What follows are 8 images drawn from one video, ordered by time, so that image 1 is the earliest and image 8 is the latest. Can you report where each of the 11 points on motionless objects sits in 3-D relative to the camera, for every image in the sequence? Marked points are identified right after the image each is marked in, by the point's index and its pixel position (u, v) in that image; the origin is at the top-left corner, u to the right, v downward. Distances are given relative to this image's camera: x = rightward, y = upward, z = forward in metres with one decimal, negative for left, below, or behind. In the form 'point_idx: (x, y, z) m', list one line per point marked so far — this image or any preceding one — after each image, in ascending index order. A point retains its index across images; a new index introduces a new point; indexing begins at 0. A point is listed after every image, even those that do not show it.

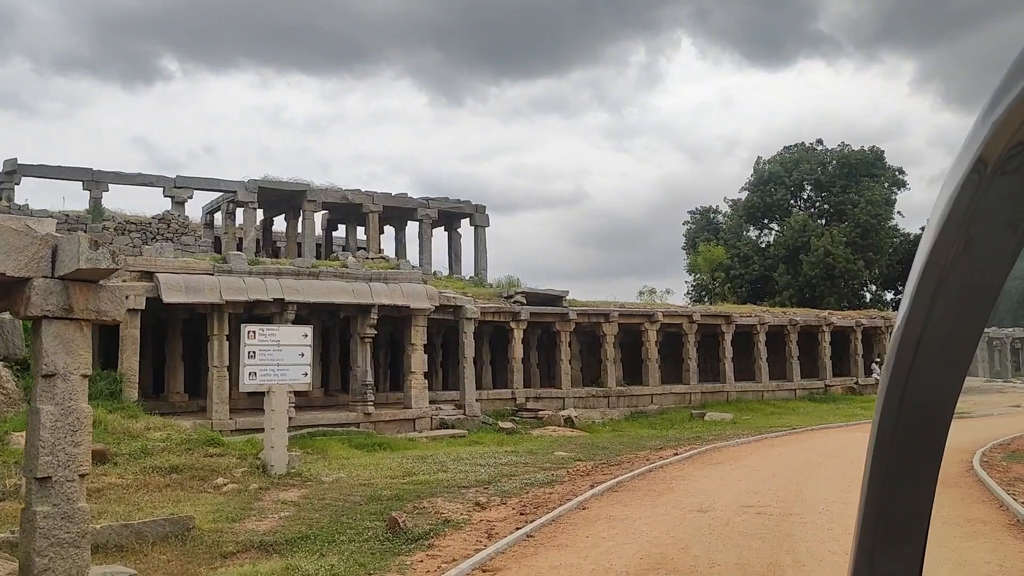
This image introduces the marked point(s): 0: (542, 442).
0: (+0.5, -2.5, +16.6) m
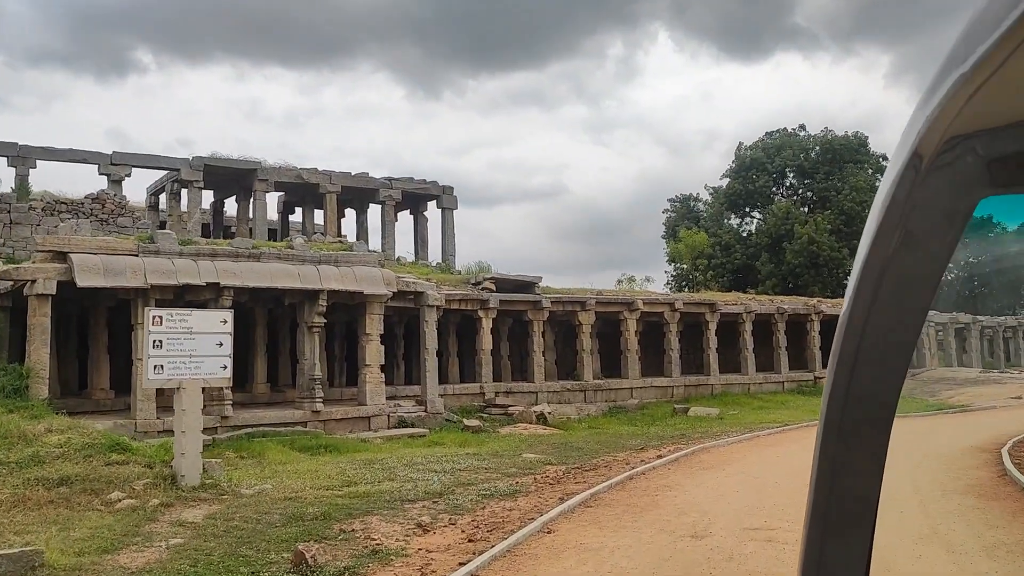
0: (0.0, -2.2, +14.9) m
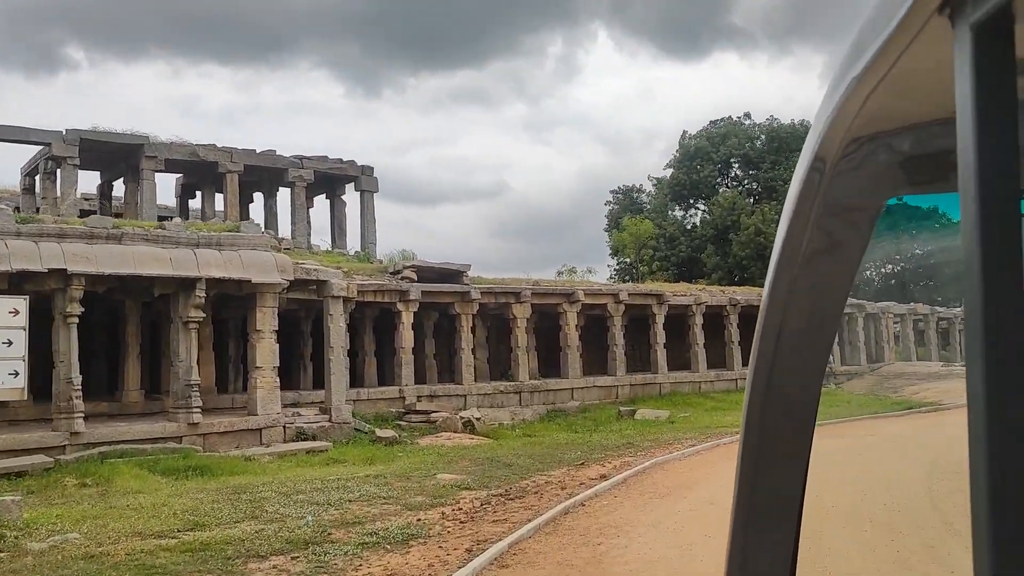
0: (-1.0, -2.1, +12.6) m
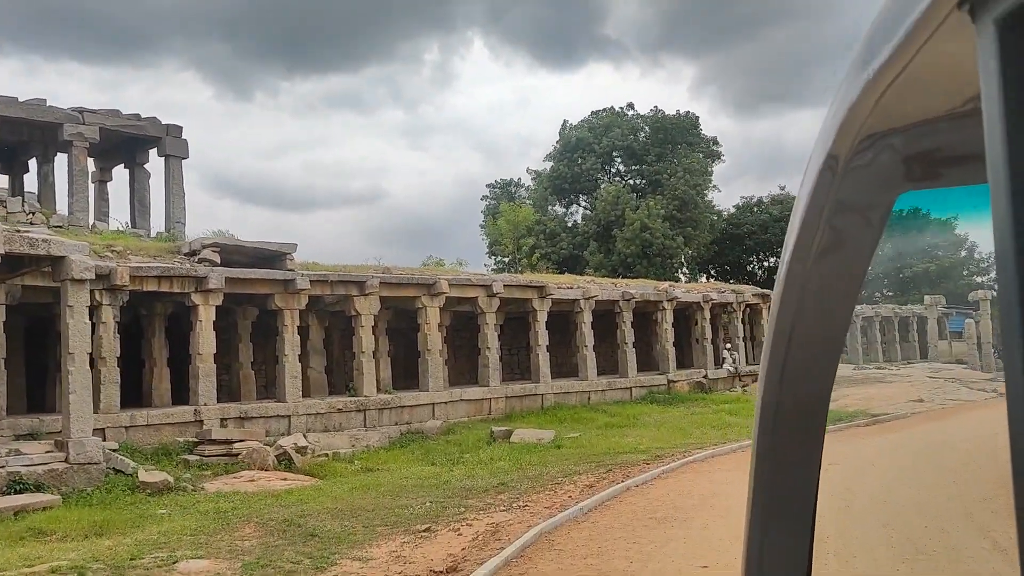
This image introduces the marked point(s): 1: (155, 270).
0: (-2.5, -1.9, +8.3) m
1: (-4.2, +0.2, +12.2) m
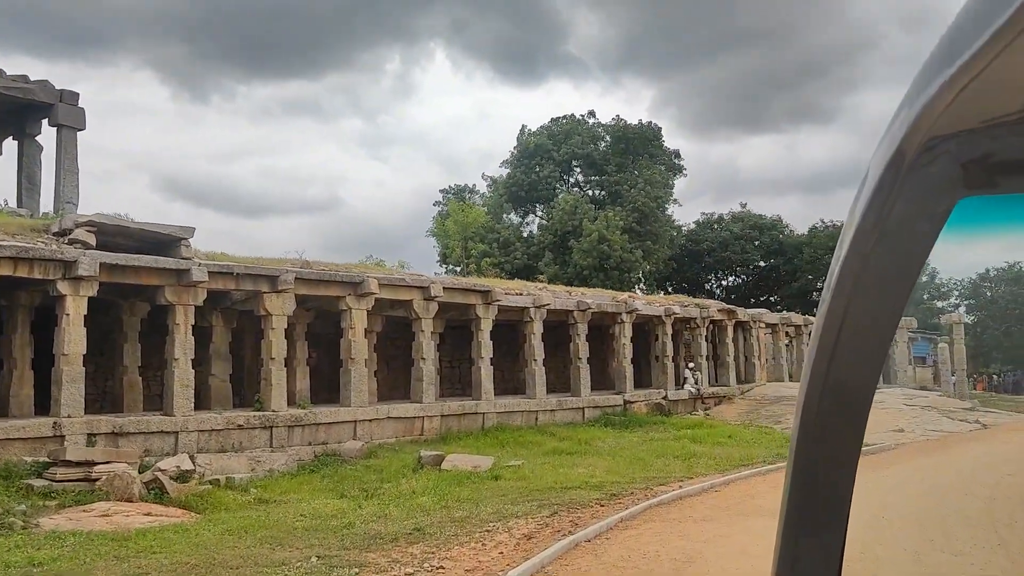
0: (-3.1, -1.7, +6.1) m
1: (-4.9, +0.4, +9.9) m
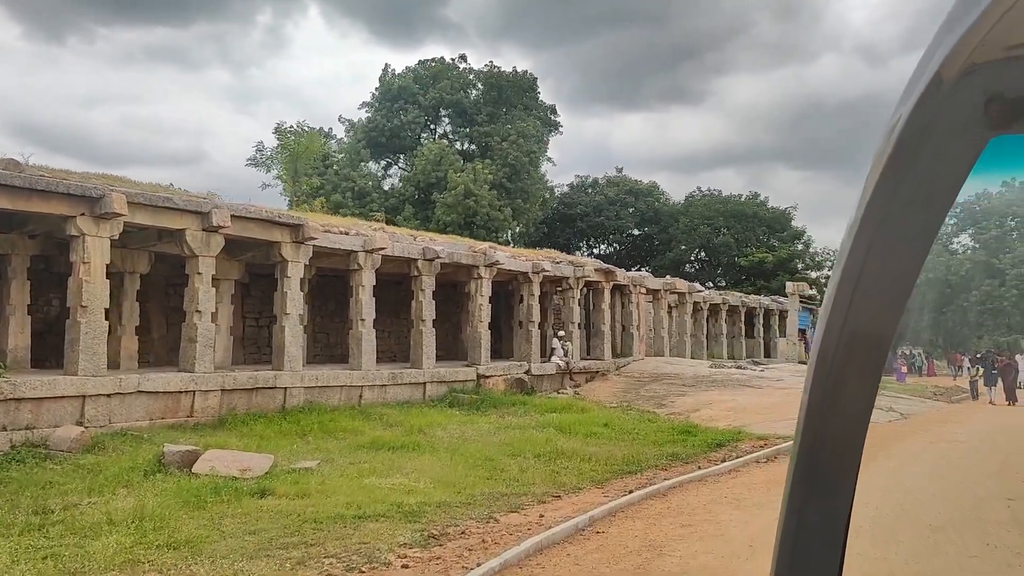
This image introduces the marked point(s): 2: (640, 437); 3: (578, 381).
0: (-4.0, -1.1, +2.0) m
1: (-6.2, +1.1, +5.5) m
2: (+1.4, -1.7, +11.4) m
3: (+1.1, -1.6, +17.1) m
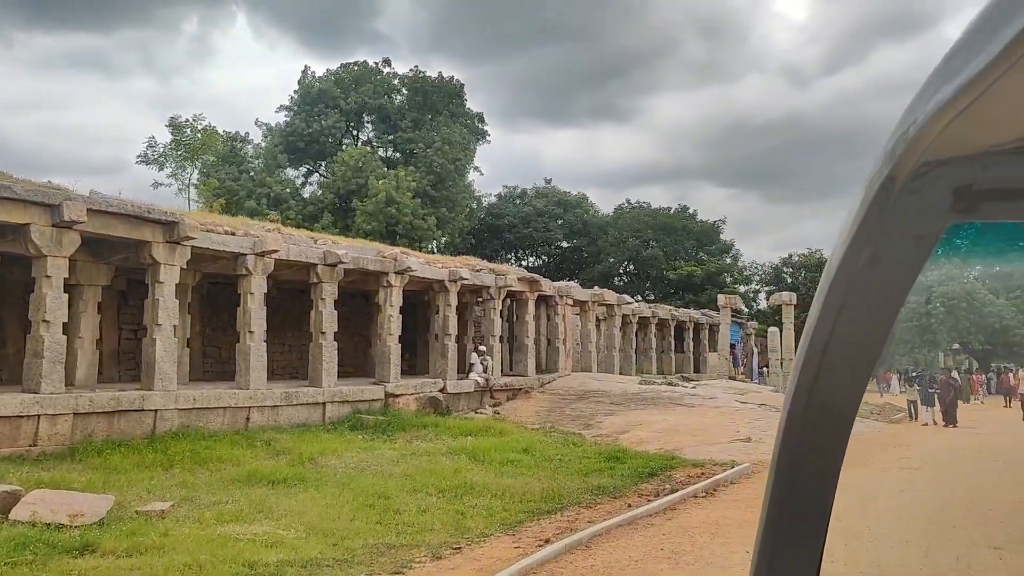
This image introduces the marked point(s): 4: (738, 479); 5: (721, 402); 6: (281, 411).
0: (-4.3, -1.1, +0.4) m
1: (-6.7, +1.1, +3.7) m
2: (+0.5, -1.7, +10.1) m
3: (-0.2, -1.7, +15.7) m
4: (+2.1, -1.8, +9.5) m
5: (+3.3, -1.8, +16.2) m
6: (-2.6, -1.4, +11.5) m
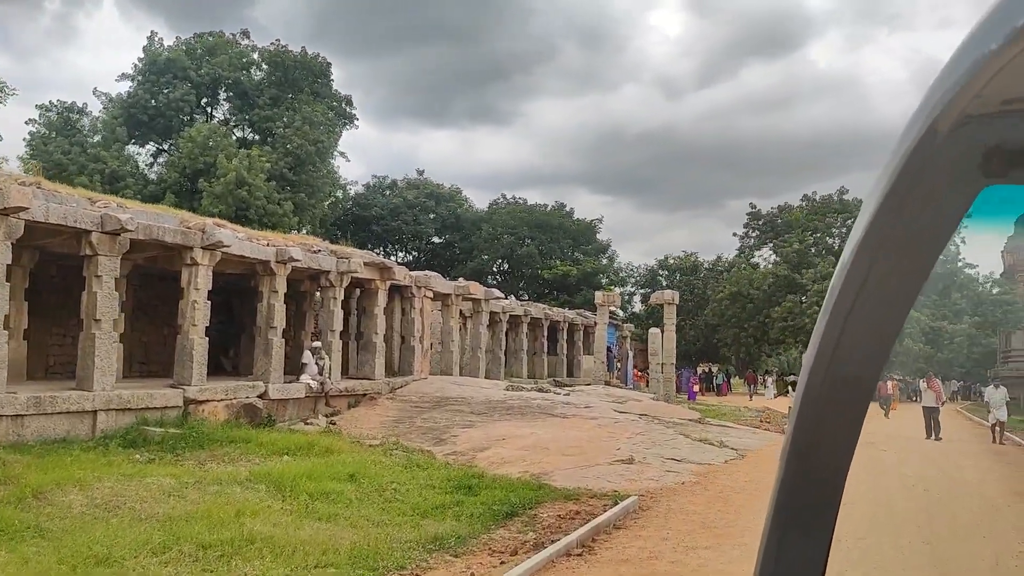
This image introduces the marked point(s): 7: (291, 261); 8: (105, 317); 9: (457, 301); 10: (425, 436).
0: (-4.4, -0.8, -2.6) m
1: (-7.2, +1.5, +0.5) m
2: (-0.9, -1.6, +7.6) m
3: (-2.2, -1.5, +13.2) m
4: (+0.8, -1.7, +7.3) m
5: (+1.2, -1.7, +14.0) m
6: (-4.1, -1.1, +8.7) m
7: (-2.7, +0.3, +12.4) m
8: (-3.9, -0.3, +9.8) m
9: (-1.0, -0.2, +17.8) m
10: (-1.0, -1.7, +12.0) m
